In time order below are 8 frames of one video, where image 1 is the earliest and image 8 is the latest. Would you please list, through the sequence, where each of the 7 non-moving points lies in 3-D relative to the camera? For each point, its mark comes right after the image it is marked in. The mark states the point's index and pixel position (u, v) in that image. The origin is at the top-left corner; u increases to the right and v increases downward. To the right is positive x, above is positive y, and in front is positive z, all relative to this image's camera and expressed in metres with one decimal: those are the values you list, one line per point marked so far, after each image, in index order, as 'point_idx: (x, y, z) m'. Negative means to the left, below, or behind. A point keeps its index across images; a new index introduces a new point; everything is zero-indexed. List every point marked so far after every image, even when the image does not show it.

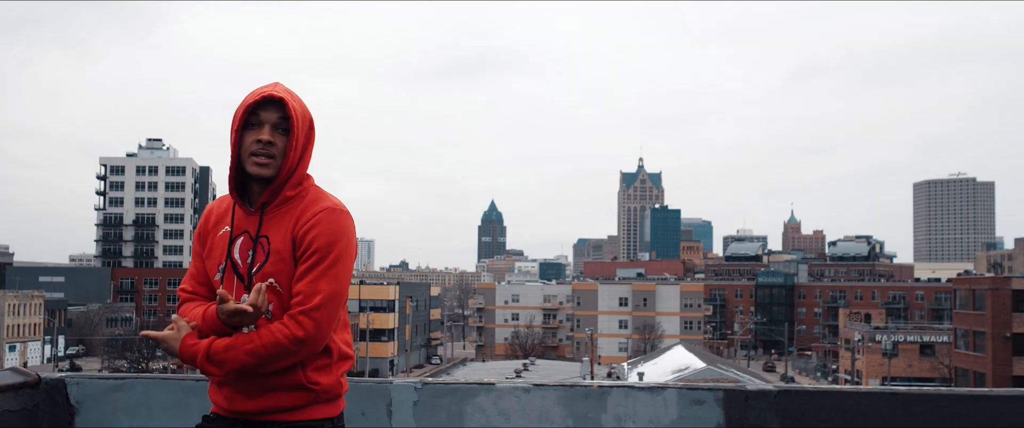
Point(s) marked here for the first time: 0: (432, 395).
0: (-0.4, -0.8, +3.4) m
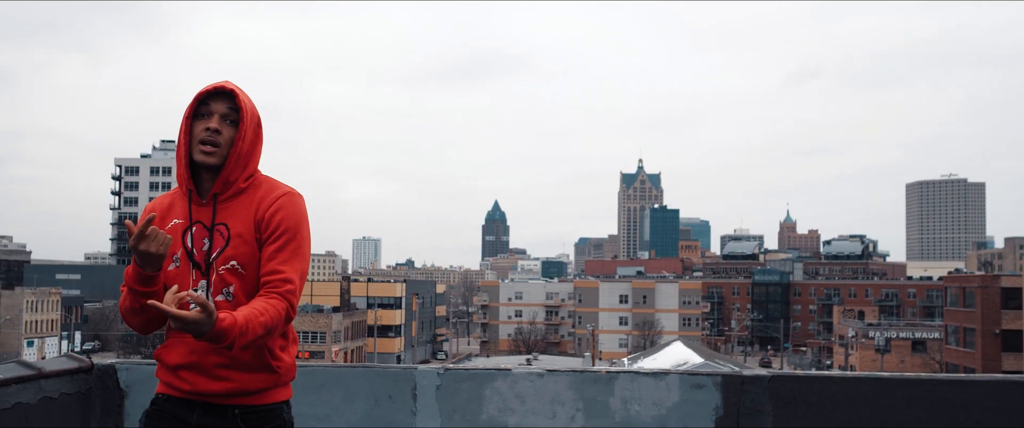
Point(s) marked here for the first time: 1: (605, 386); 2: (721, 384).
0: (-0.3, -0.8, +3.7) m
1: (+0.5, -0.9, +3.7) m
2: (+1.0, -0.8, +3.6) m
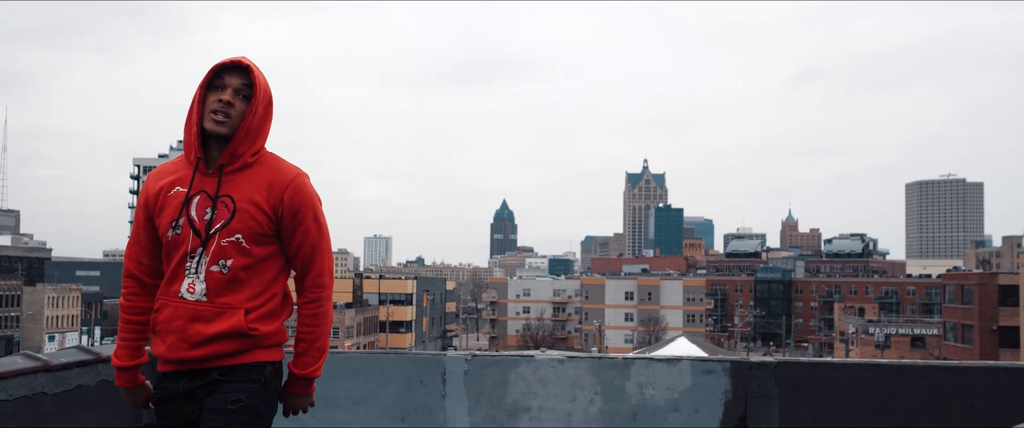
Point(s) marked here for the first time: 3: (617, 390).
0: (-0.2, -0.8, +3.9) m
1: (+0.6, -0.8, +3.9) m
2: (+1.1, -0.8, +3.8) m
3: (+0.6, -0.9, +3.9) m
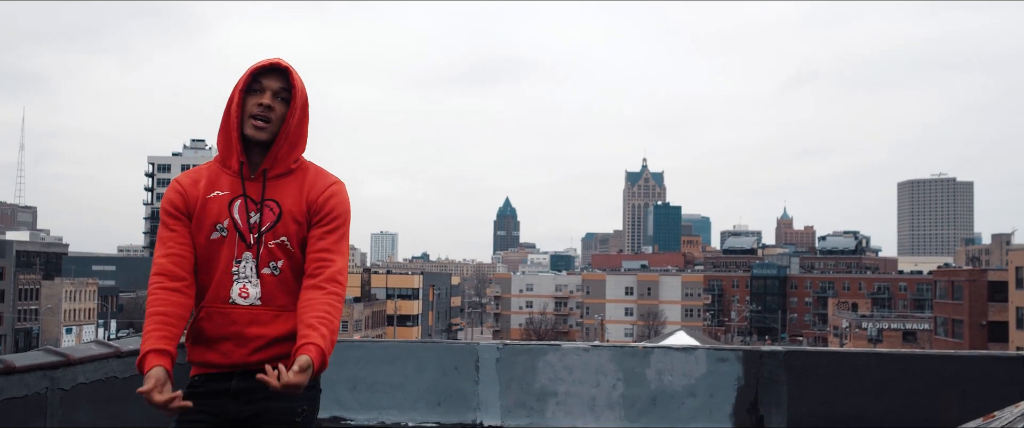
0: (0.0, -0.8, +4.2) m
1: (+0.7, -0.8, +4.2) m
2: (+1.3, -0.8, +4.1) m
3: (+0.7, -0.9, +4.2) m
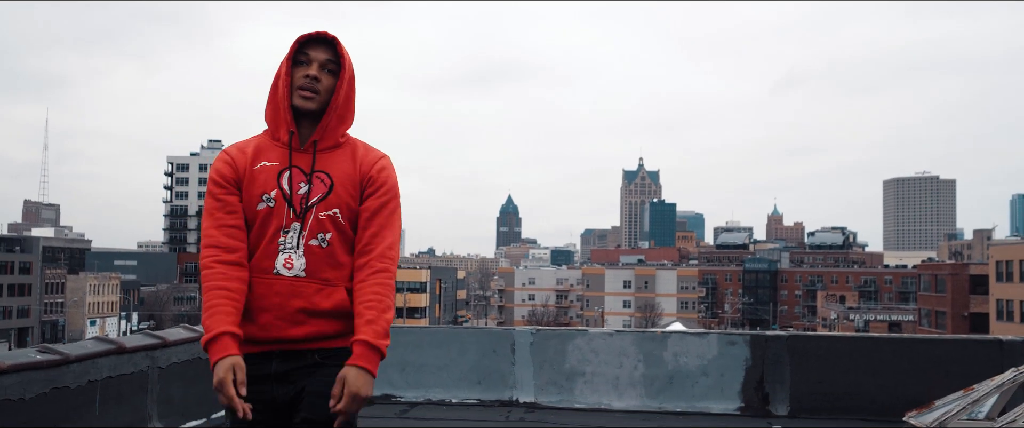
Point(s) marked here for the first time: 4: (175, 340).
0: (+0.2, -0.8, +4.7) m
1: (+0.9, -0.8, +4.7) m
2: (+1.5, -0.8, +4.6) m
3: (+0.9, -0.9, +4.7) m
4: (-1.8, -0.7, +3.8) m
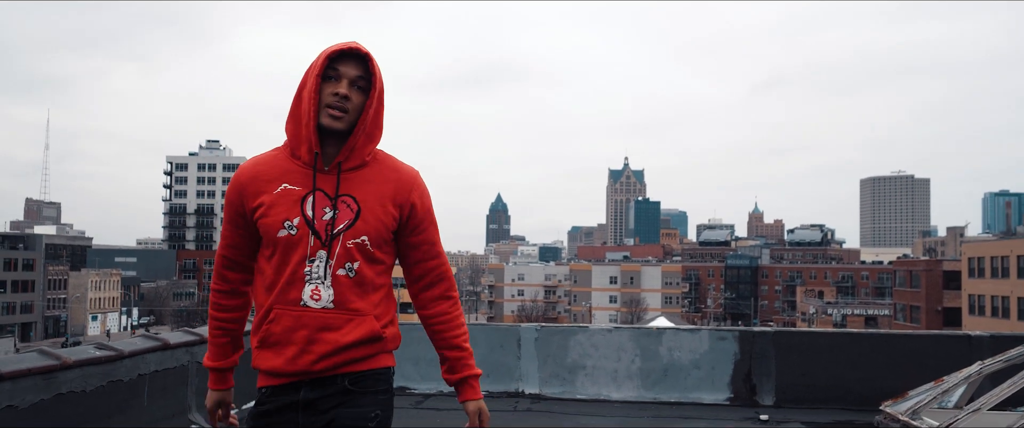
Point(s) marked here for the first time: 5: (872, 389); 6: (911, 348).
0: (+0.2, -0.8, +5.1) m
1: (+1.0, -0.9, +5.1) m
2: (+1.5, -0.8, +5.0) m
3: (+1.0, -1.0, +5.1) m
4: (-1.7, -0.7, +4.1) m
5: (+2.4, -1.1, +4.8) m
6: (+2.6, -0.9, +4.9) m
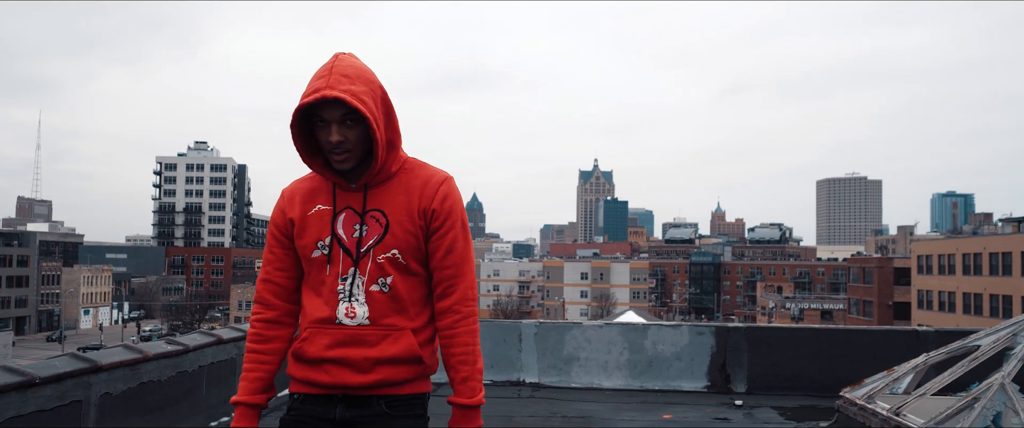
0: (+0.3, -0.9, +5.6) m
1: (+1.0, -0.9, +5.7) m
2: (+1.6, -0.9, +5.7) m
3: (+1.0, -1.0, +5.7) m
4: (-1.6, -0.7, +4.6) m
5: (+2.4, -1.2, +5.5) m
6: (+2.6, -1.0, +5.6) m
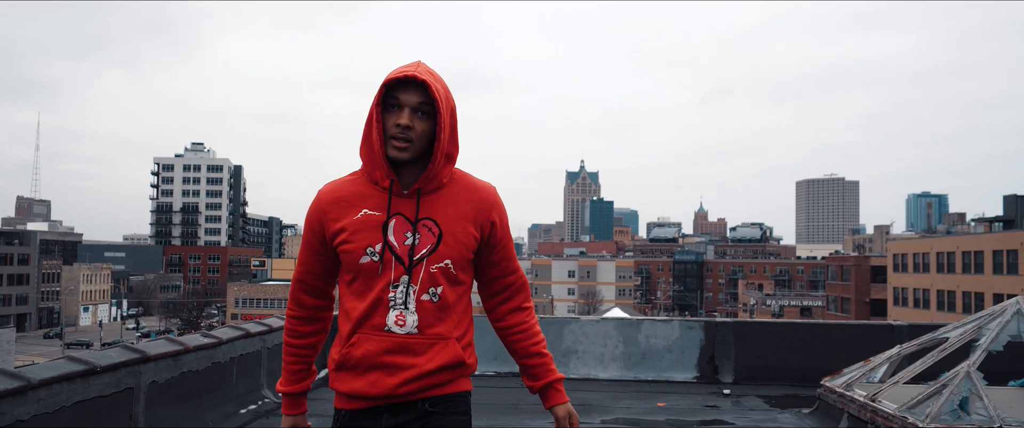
0: (+0.3, -0.9, +6.0) m
1: (+1.0, -0.9, +6.0) m
2: (+1.6, -0.9, +6.1) m
3: (+1.0, -1.0, +6.0) m
4: (-1.6, -0.8, +4.9) m
5: (+2.4, -1.2, +5.9) m
6: (+2.7, -1.0, +6.0) m
